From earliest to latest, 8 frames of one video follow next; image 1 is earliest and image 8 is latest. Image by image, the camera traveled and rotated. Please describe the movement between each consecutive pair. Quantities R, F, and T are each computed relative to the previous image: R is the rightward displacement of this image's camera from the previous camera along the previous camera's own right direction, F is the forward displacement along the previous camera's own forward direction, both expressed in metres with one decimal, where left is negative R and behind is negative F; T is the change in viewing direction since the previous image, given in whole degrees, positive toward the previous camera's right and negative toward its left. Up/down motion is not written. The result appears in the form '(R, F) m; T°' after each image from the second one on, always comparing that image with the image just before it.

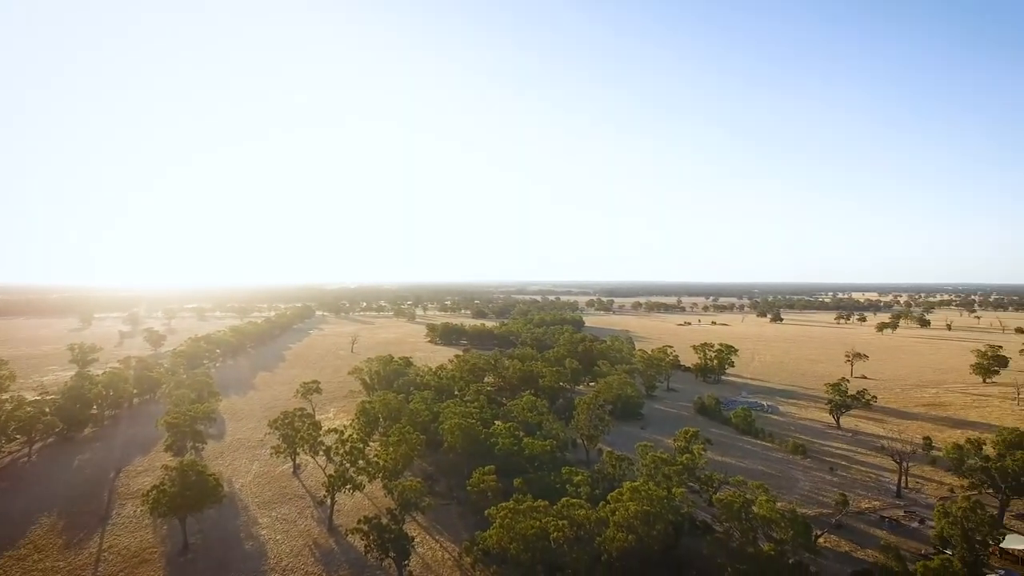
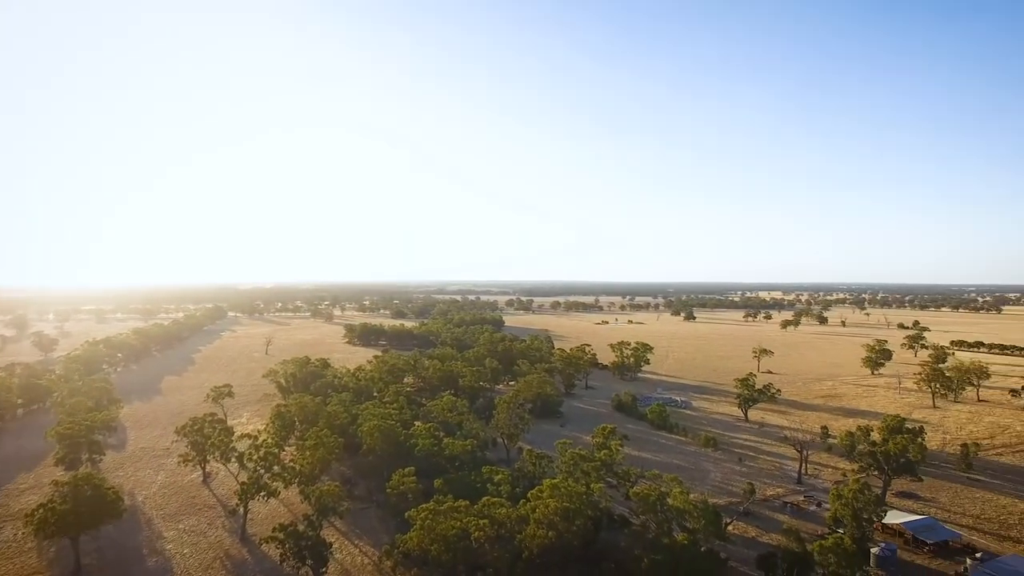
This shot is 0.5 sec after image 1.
(+1.1, +0.2) m; +6°
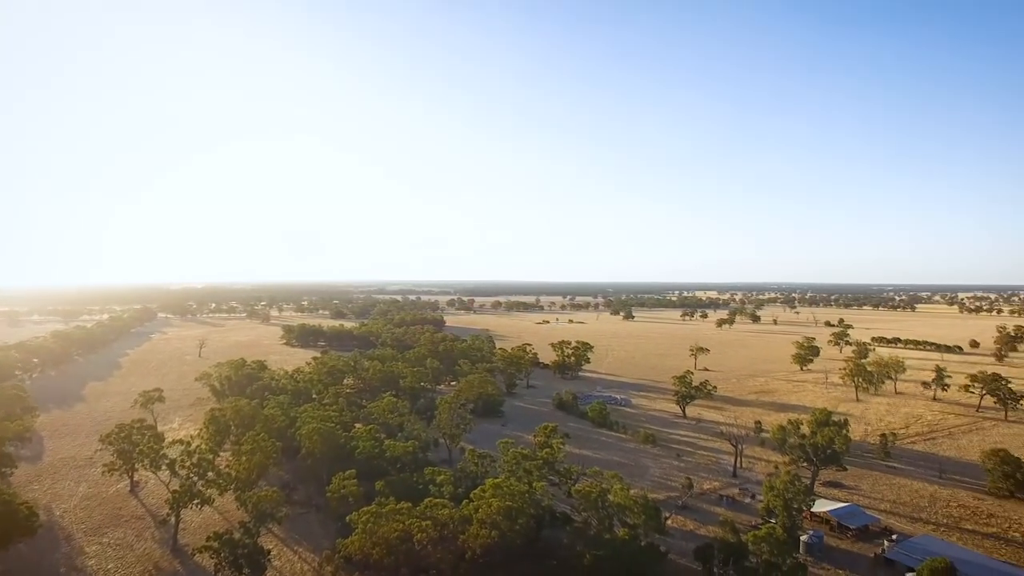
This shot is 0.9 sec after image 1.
(+0.8, +0.2) m; +4°
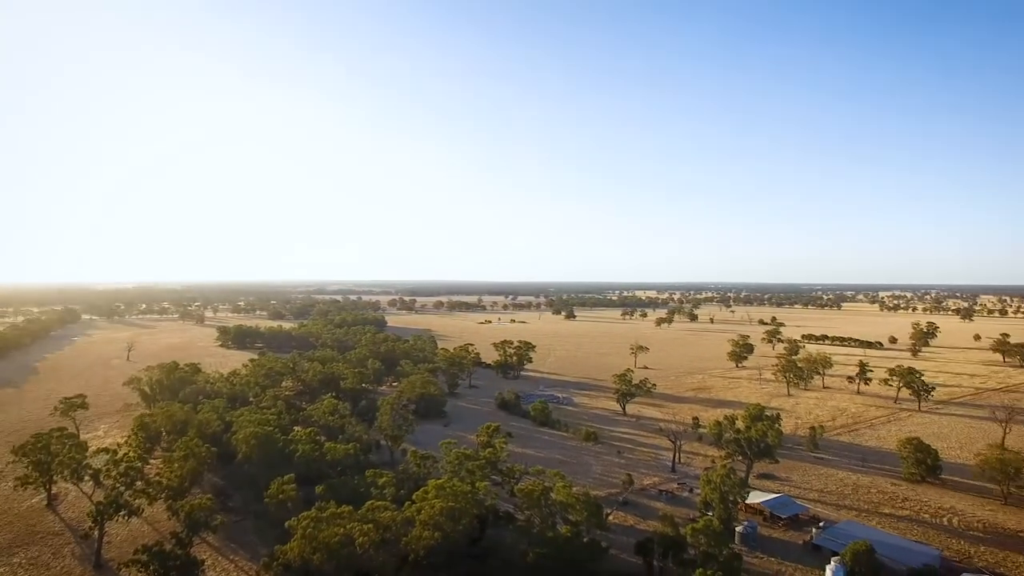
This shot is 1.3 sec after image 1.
(+0.7, +0.1) m; +4°
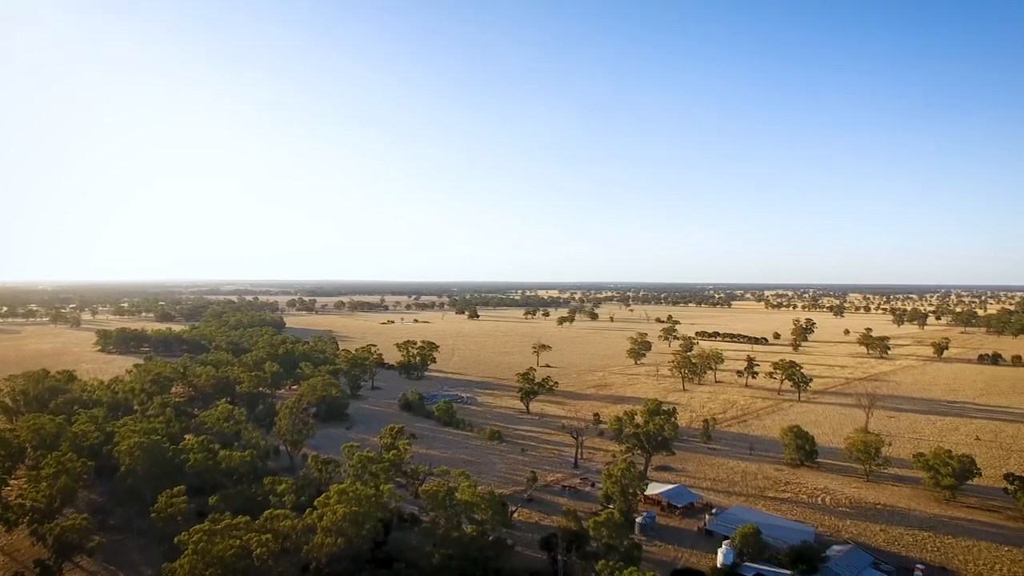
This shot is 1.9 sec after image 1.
(+1.3, +0.1) m; +7°
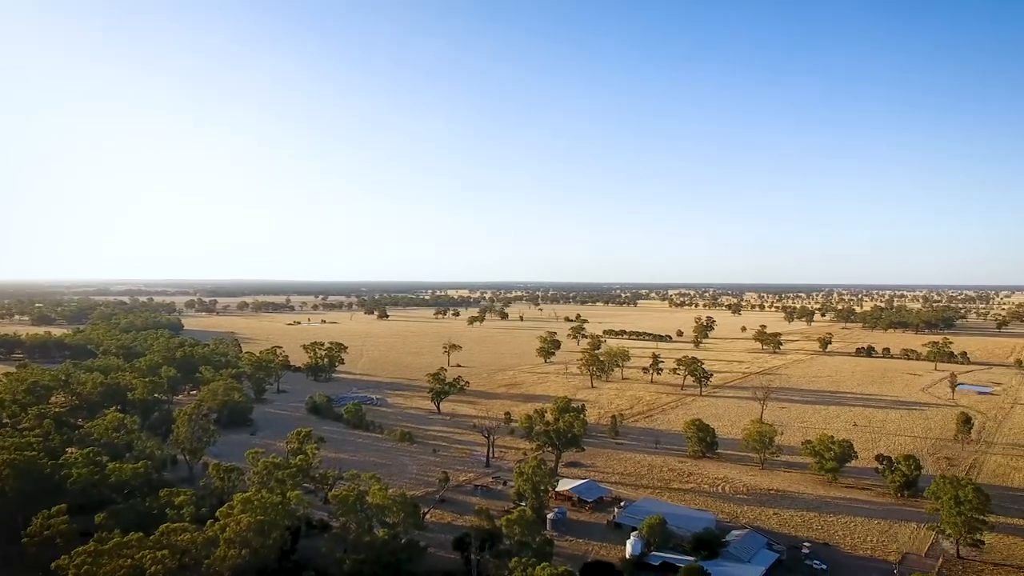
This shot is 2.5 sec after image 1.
(+1.2, -0.1) m; +6°
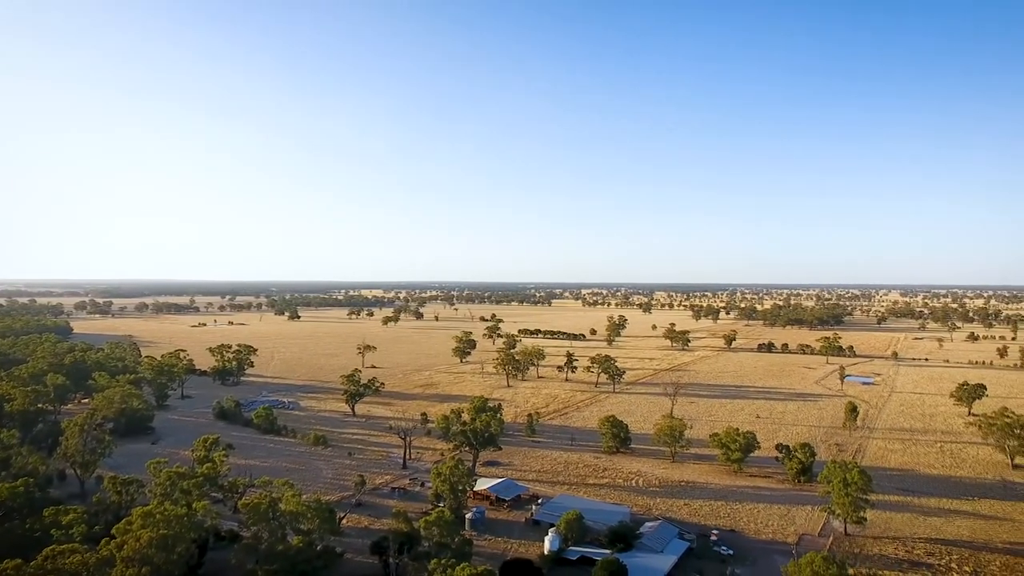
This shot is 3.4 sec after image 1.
(+1.2, -0.2) m; +6°
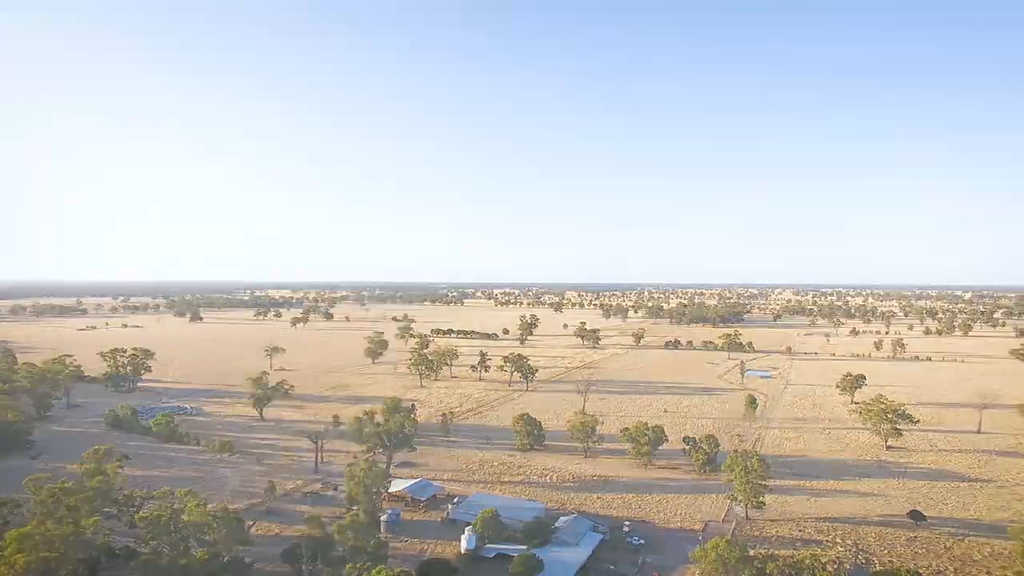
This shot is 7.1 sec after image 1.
(+1.2, -0.3) m; +6°
